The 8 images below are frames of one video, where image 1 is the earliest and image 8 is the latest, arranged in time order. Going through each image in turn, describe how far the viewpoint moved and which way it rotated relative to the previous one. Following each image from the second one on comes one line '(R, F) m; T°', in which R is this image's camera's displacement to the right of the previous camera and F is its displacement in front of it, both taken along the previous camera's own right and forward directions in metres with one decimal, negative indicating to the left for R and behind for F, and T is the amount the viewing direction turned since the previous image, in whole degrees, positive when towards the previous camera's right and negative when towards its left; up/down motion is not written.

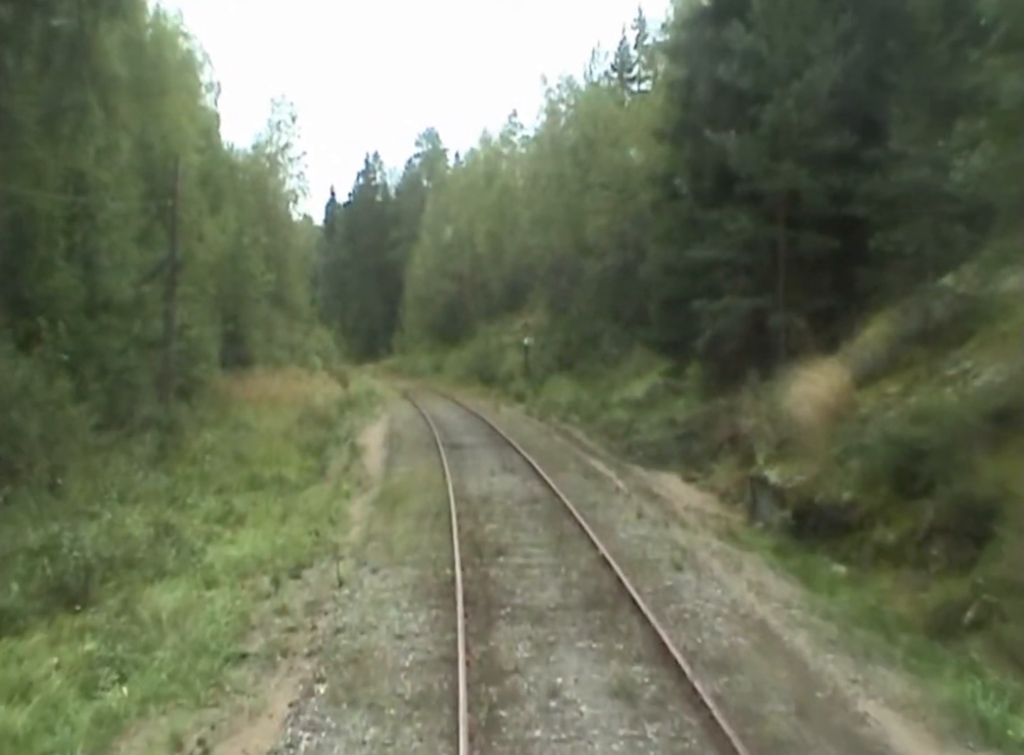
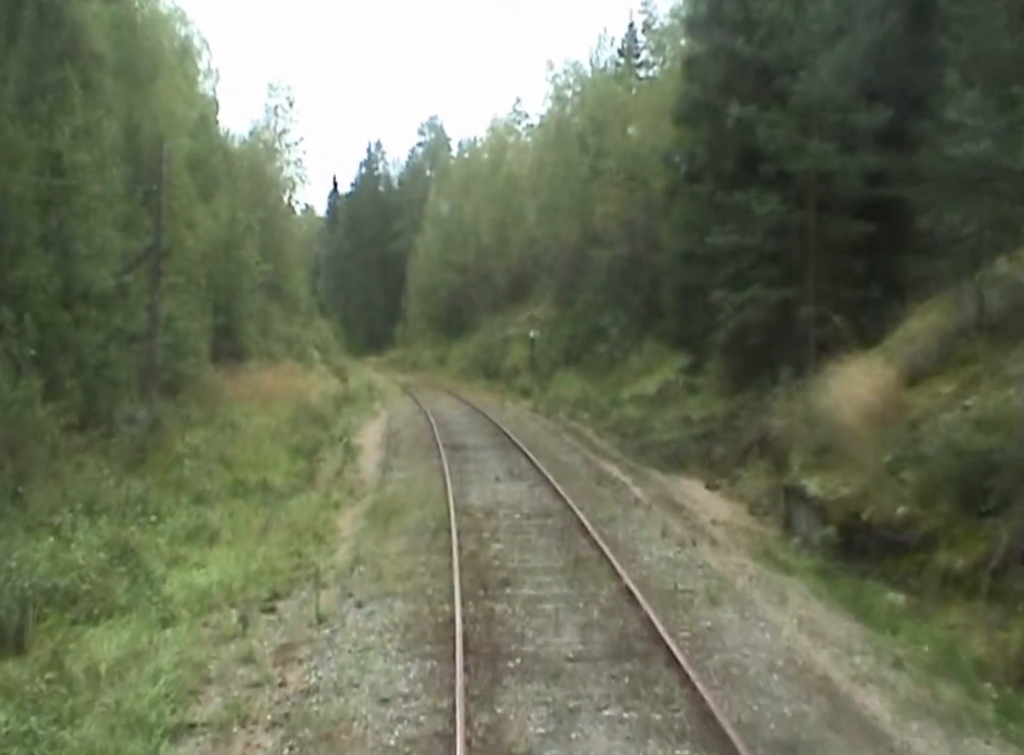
(-0.1, +1.8) m; 0°
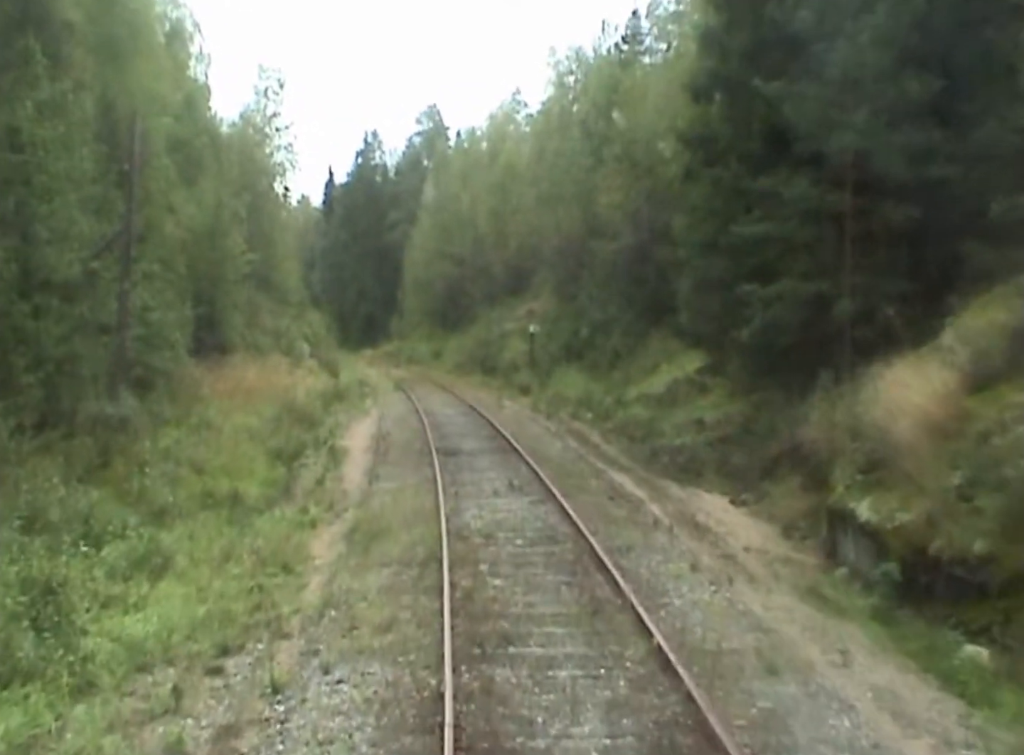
(-0.1, +2.2) m; 0°
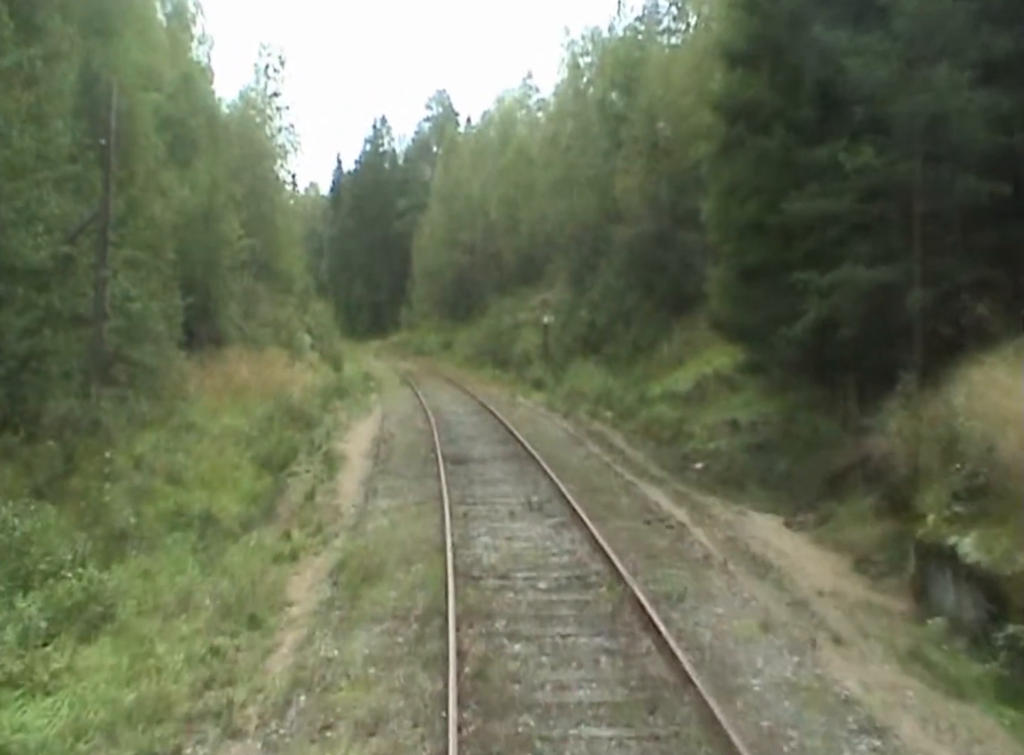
(-0.1, +2.5) m; -1°
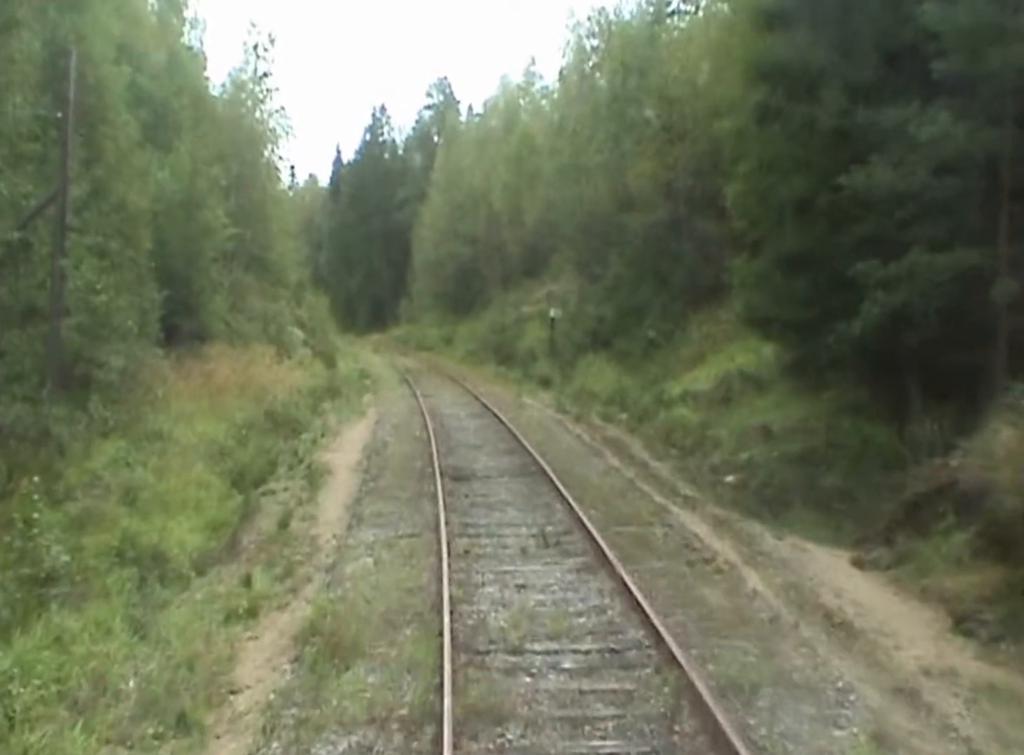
(-0.1, +2.6) m; 0°
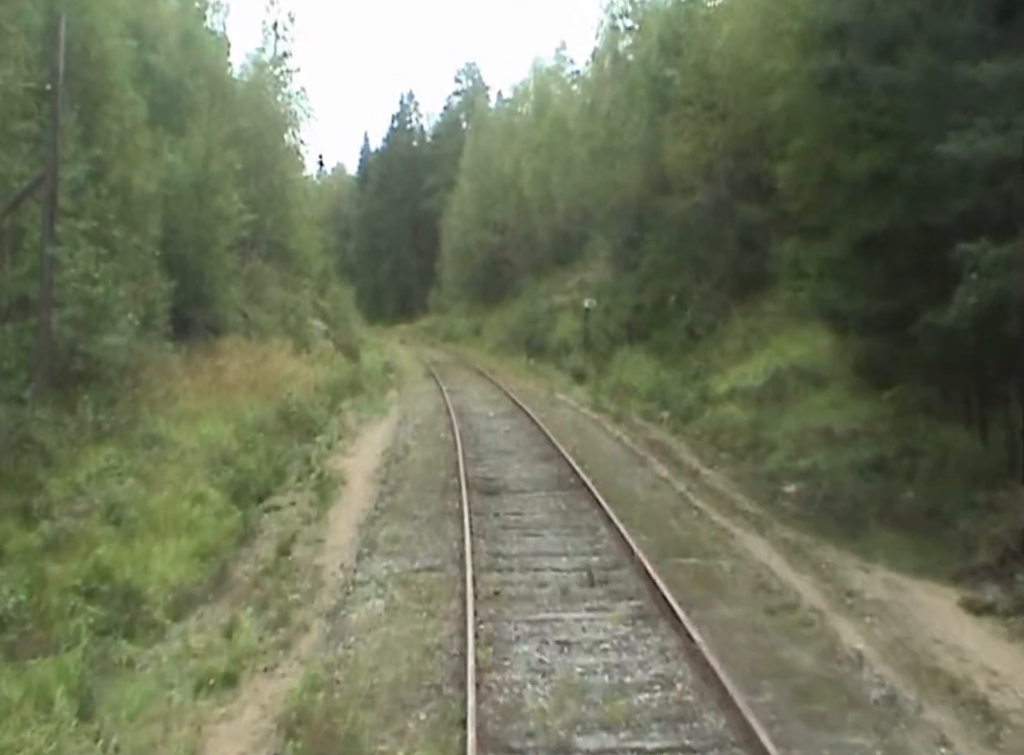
(-0.1, +2.0) m; -2°
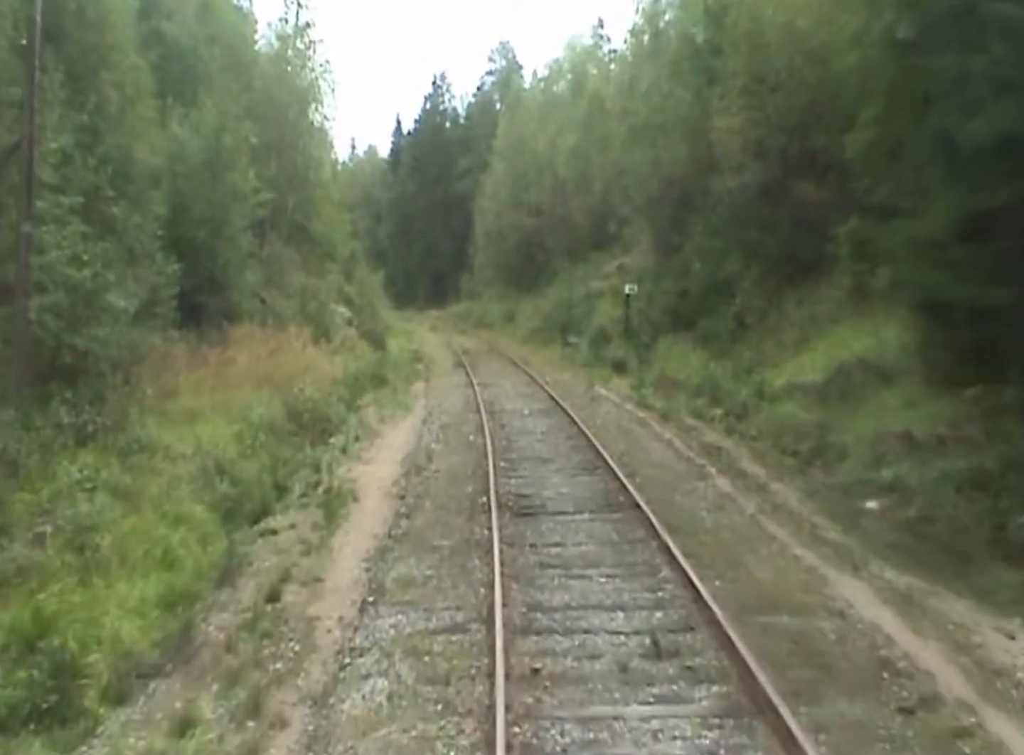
(-0.1, +2.4) m; -2°
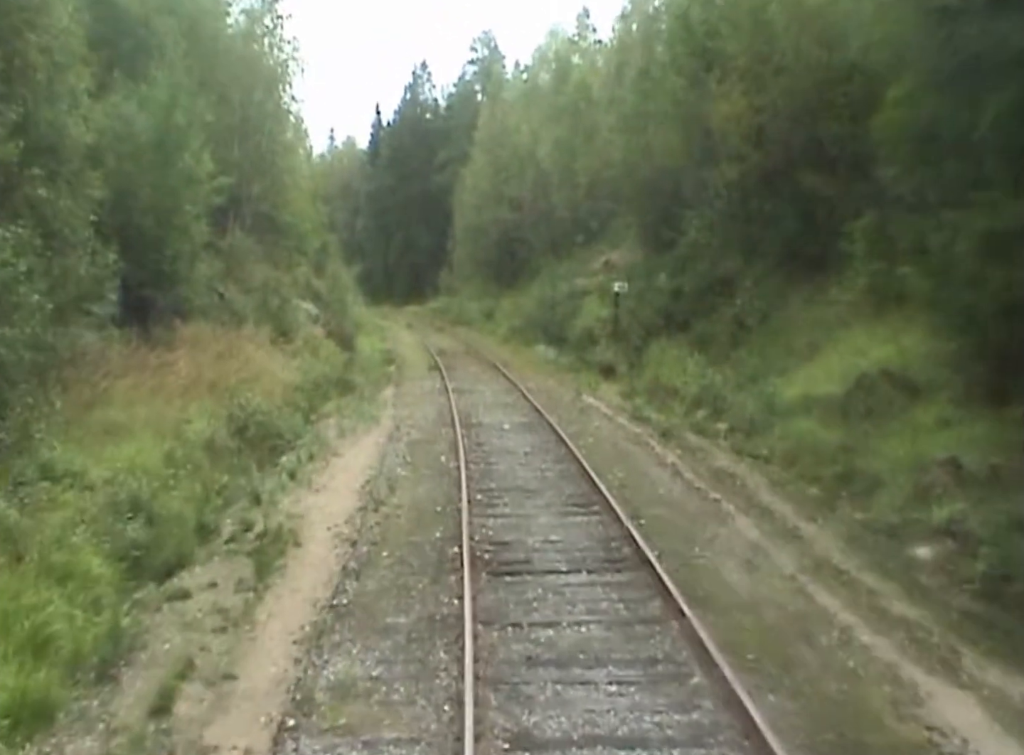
(0.0, +2.7) m; +1°
